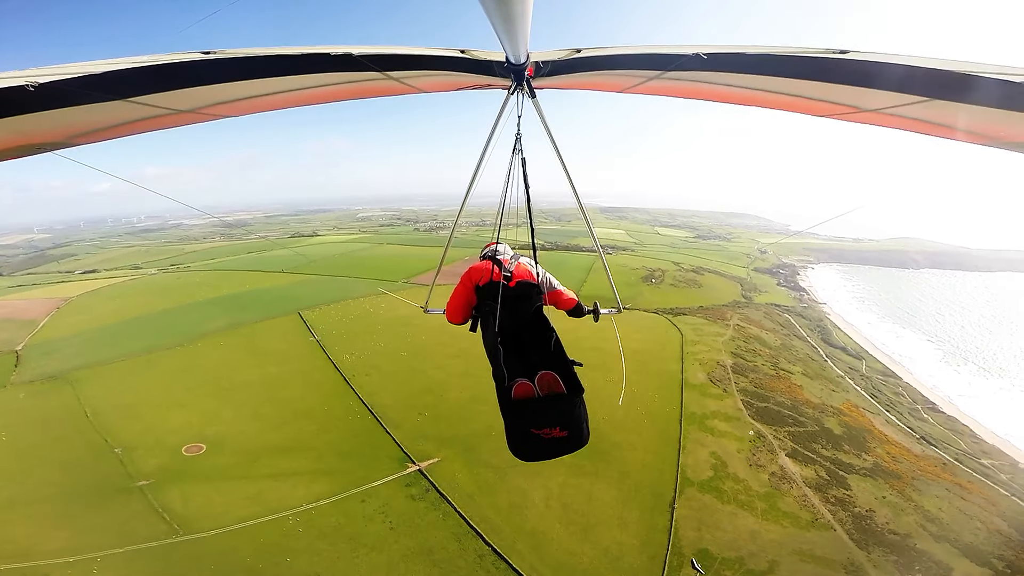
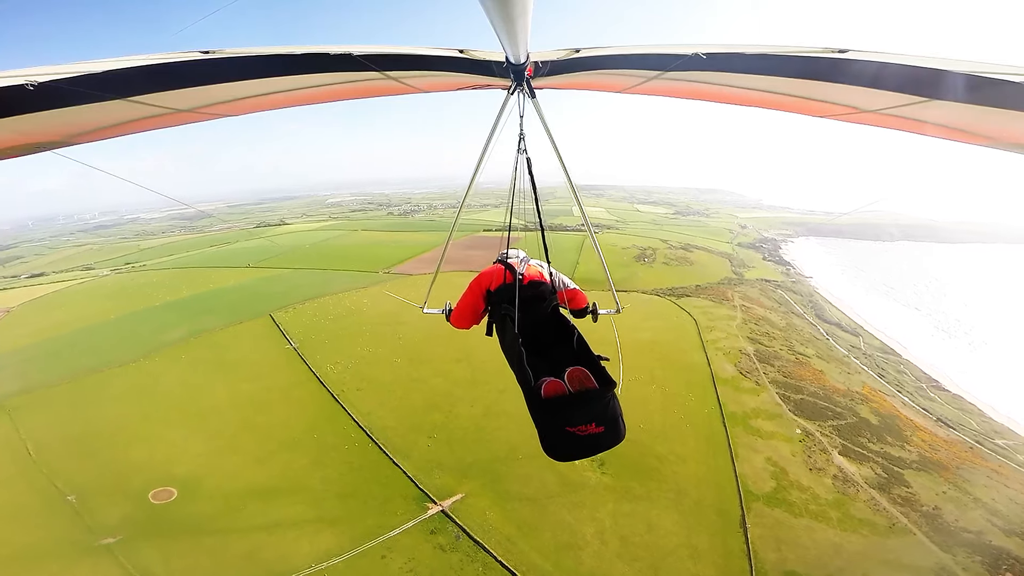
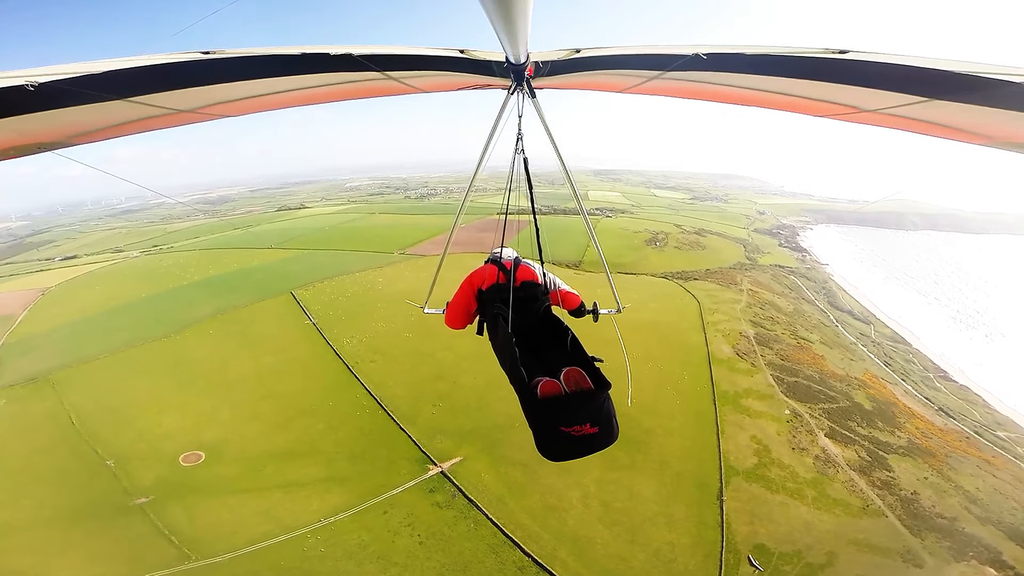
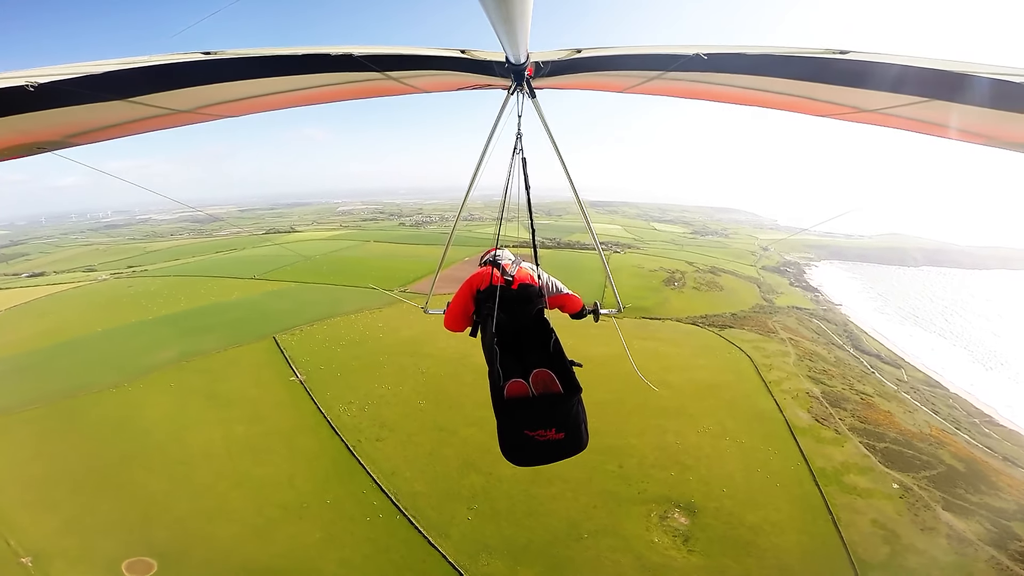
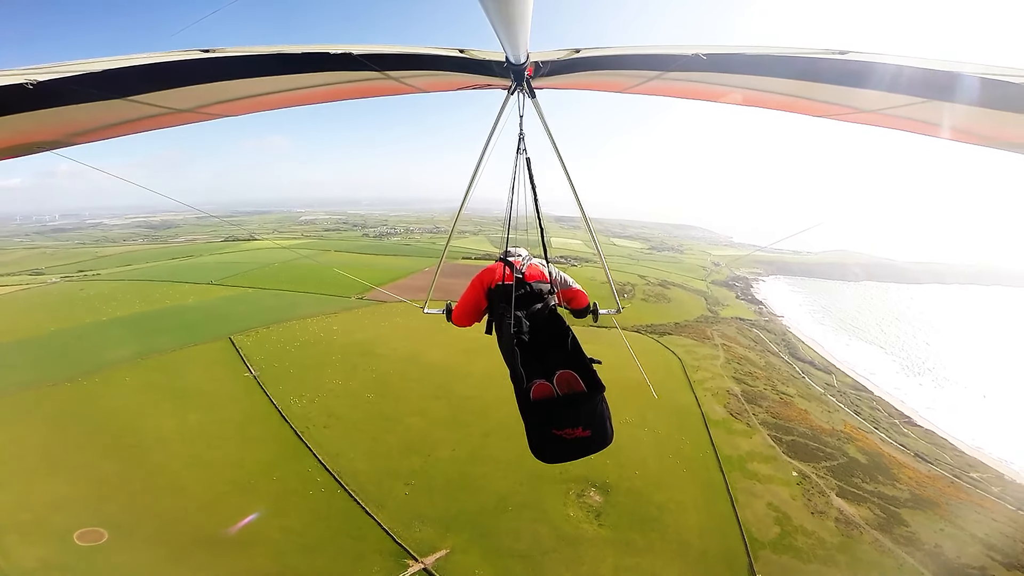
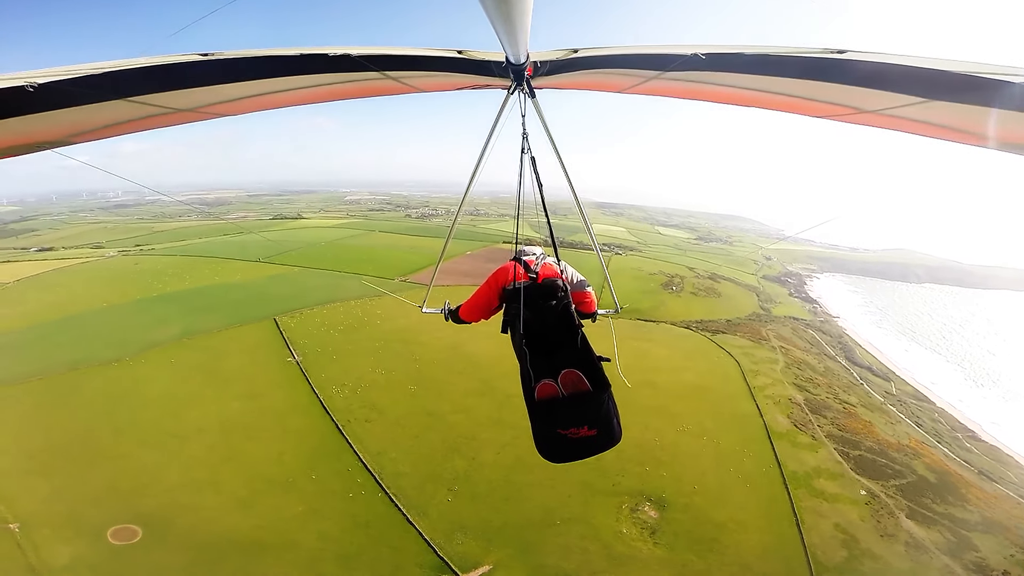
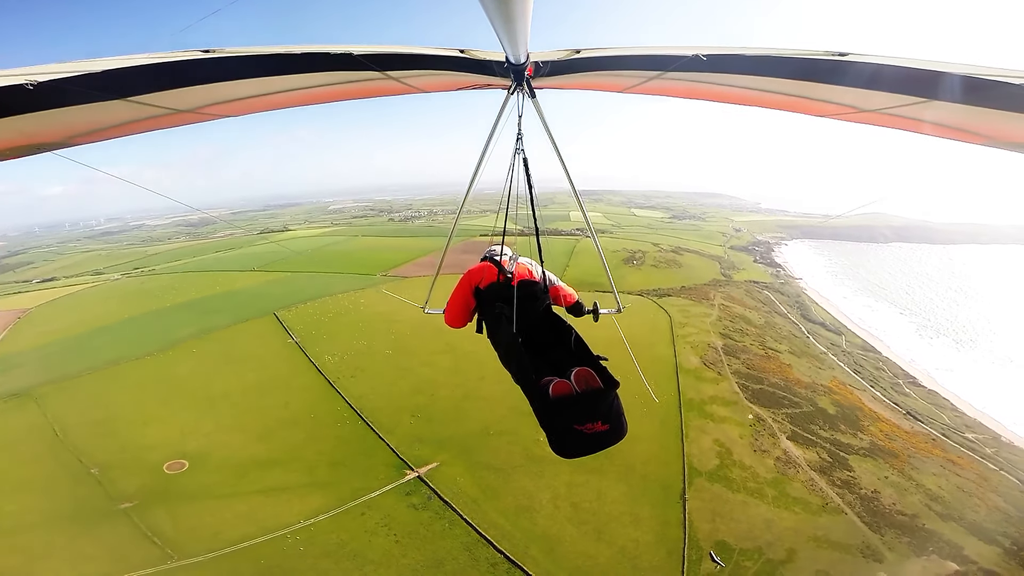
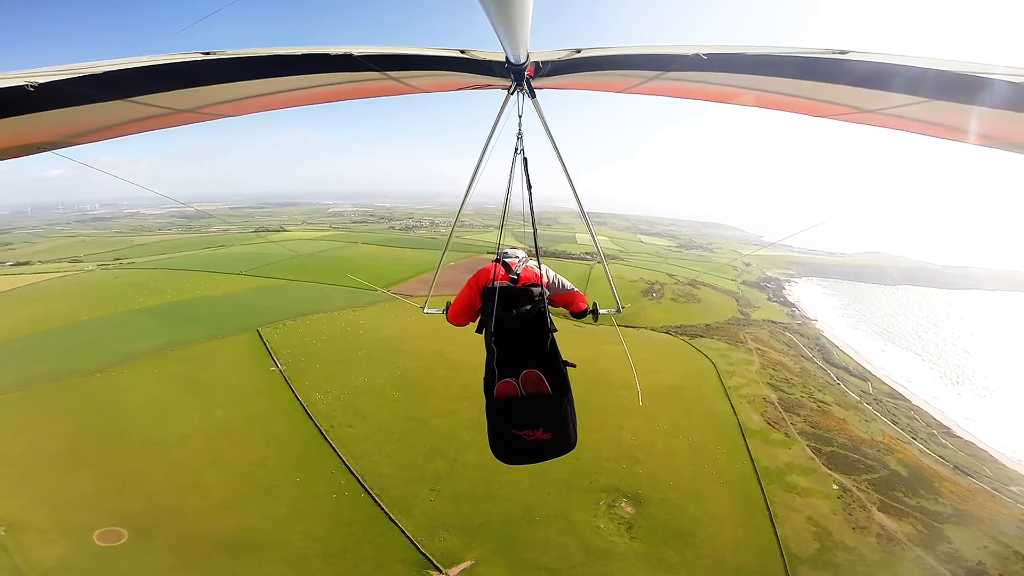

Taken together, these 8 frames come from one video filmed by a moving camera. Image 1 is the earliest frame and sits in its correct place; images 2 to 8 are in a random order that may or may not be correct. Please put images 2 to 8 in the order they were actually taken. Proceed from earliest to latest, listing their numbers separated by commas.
7, 3, 2, 5, 8, 6, 4
